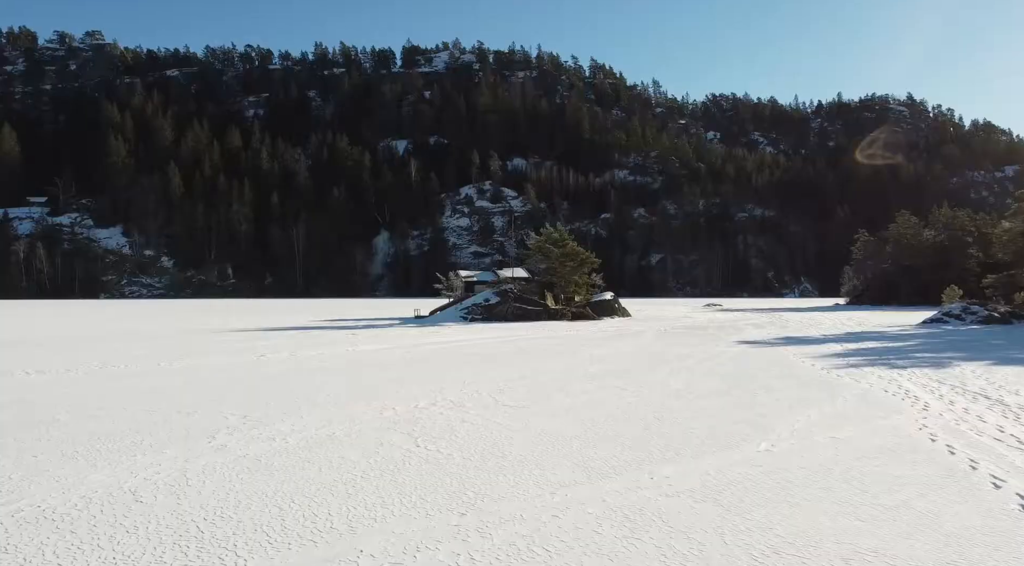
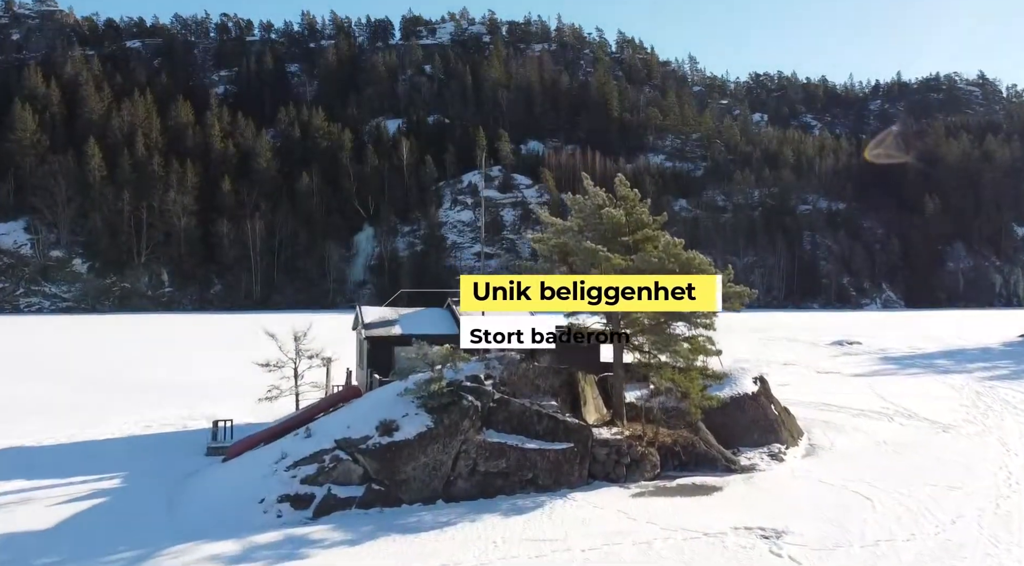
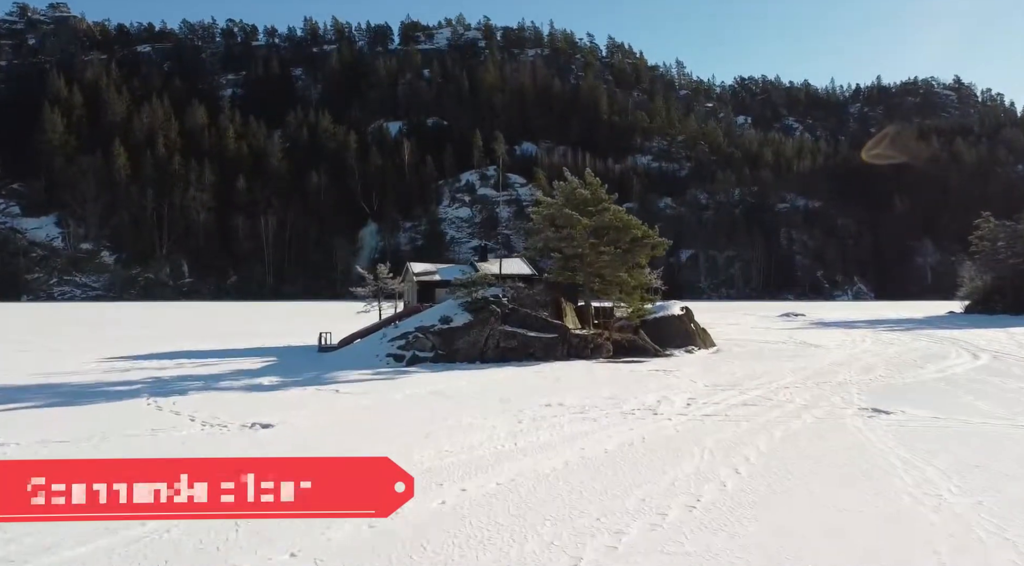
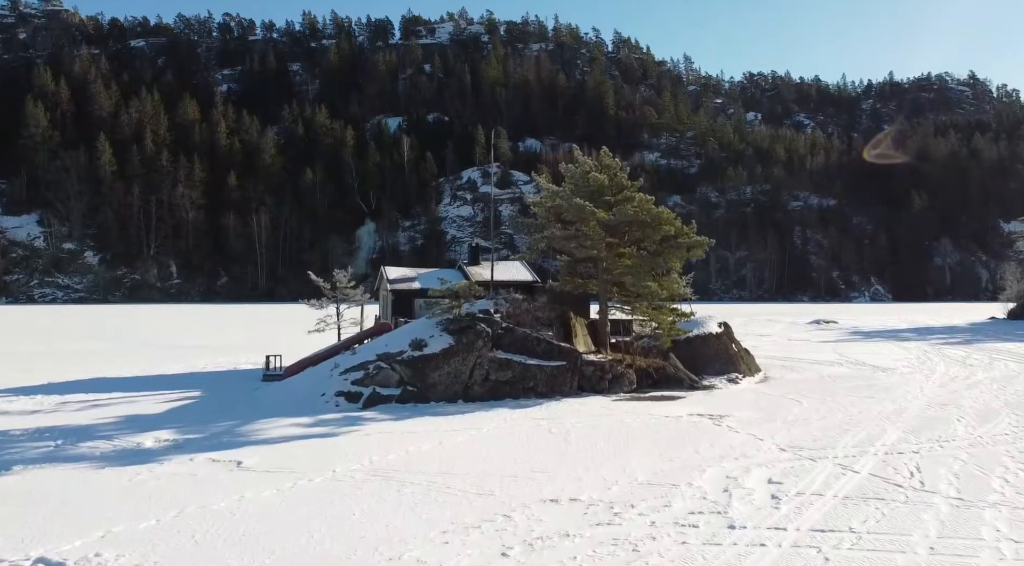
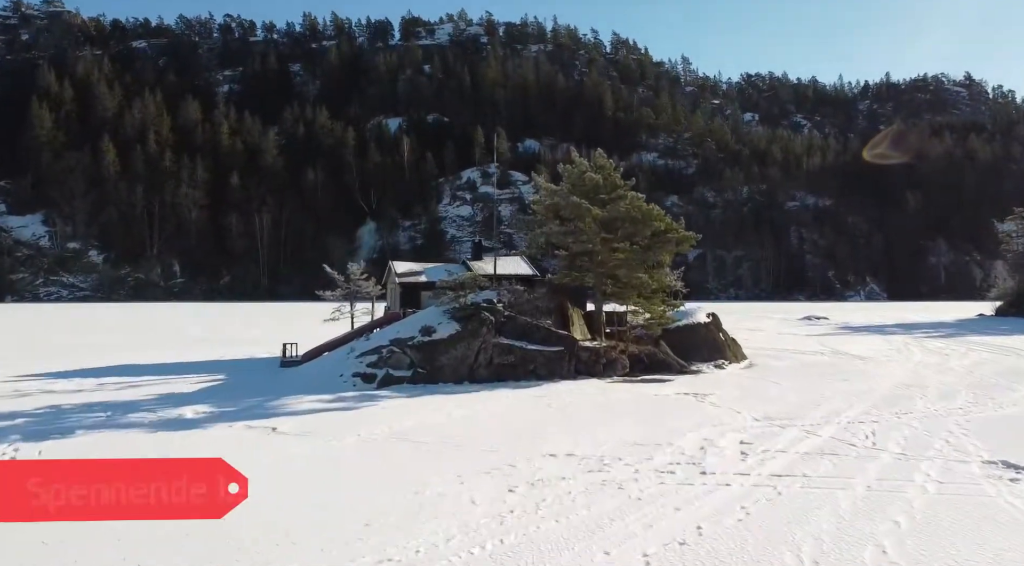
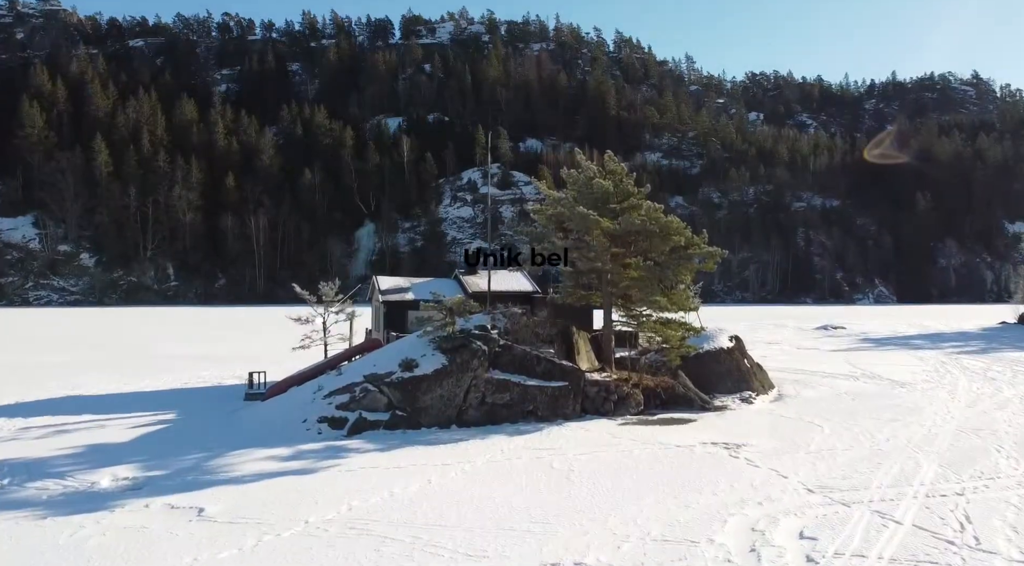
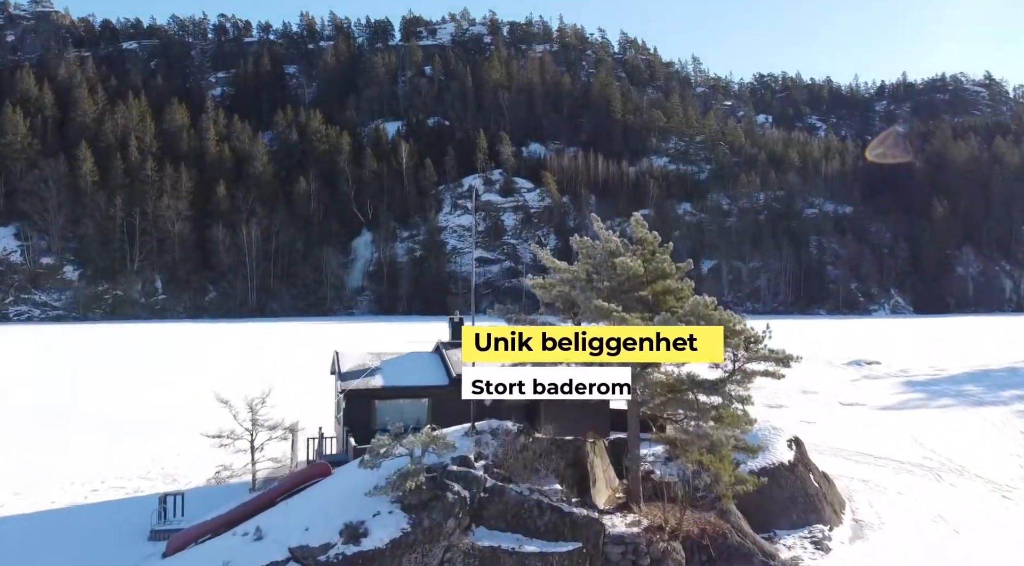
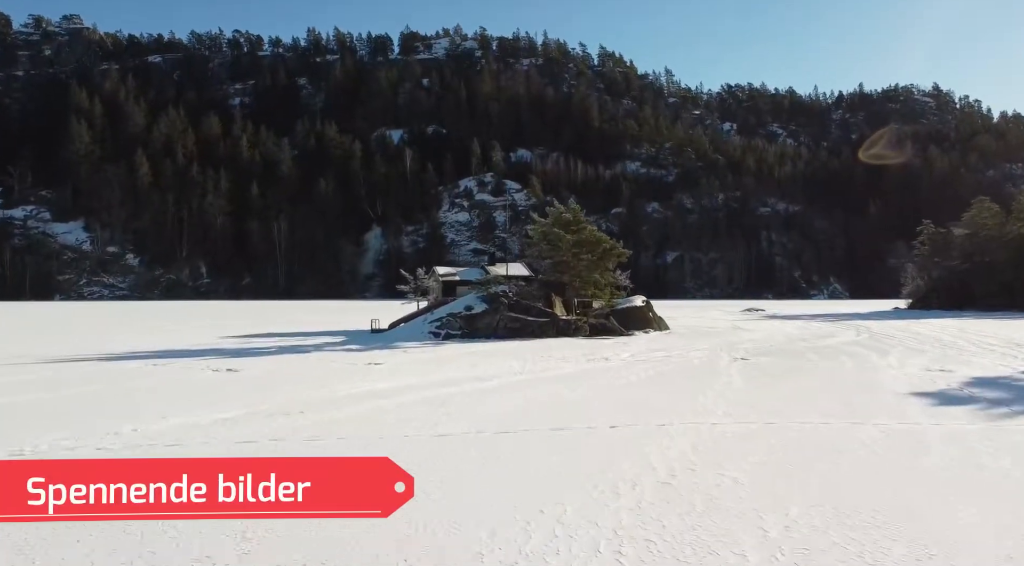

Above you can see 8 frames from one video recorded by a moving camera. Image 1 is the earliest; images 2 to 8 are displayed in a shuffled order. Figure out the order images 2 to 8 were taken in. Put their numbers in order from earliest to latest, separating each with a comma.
8, 3, 5, 4, 6, 2, 7
